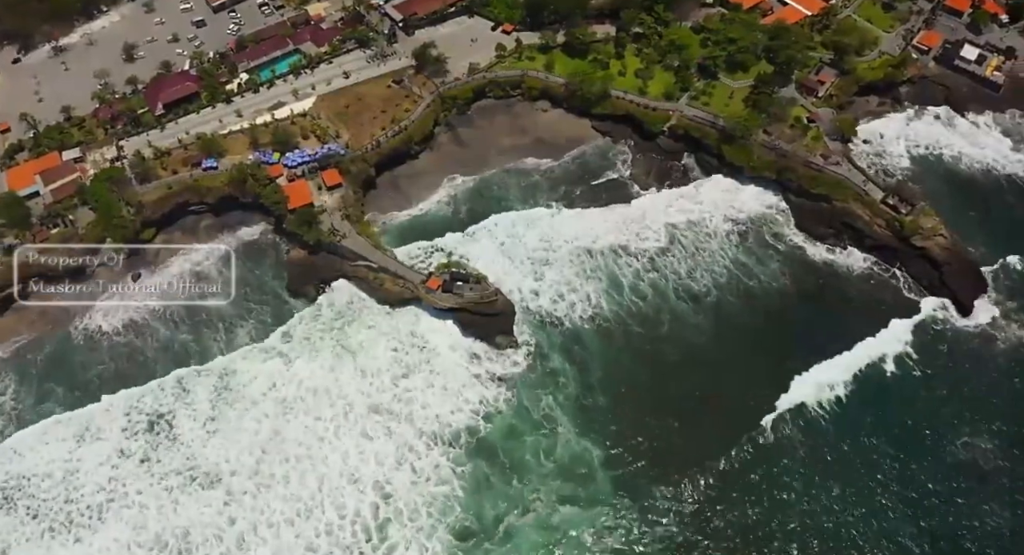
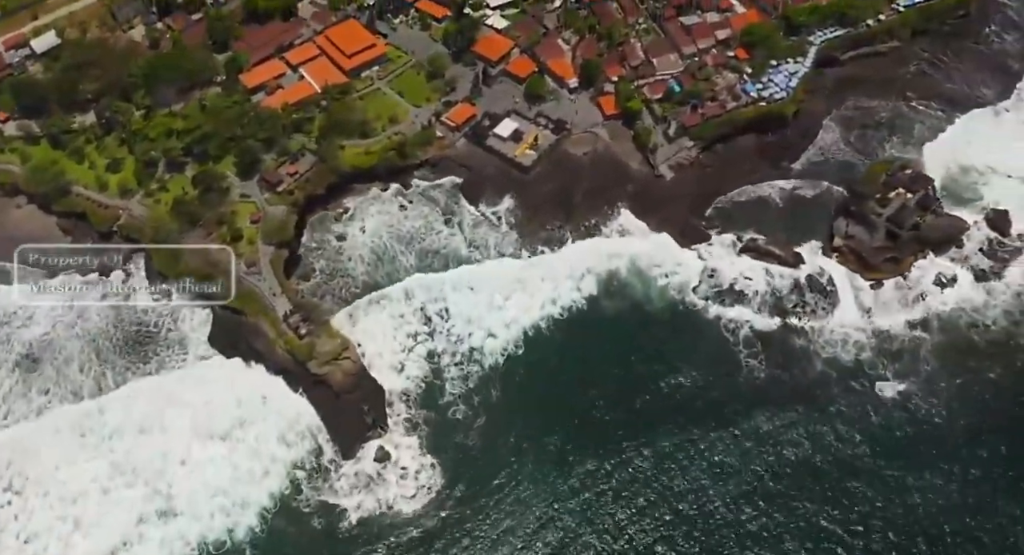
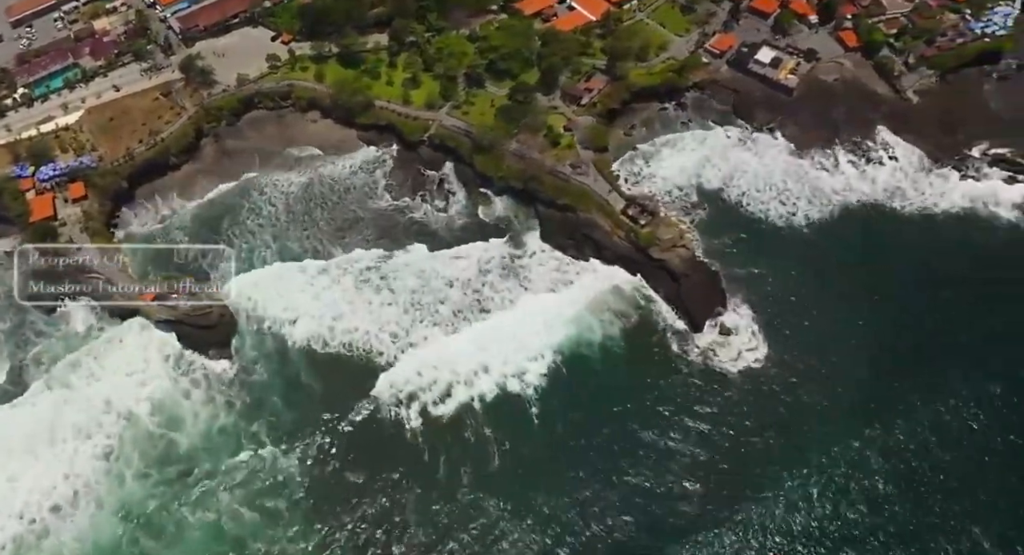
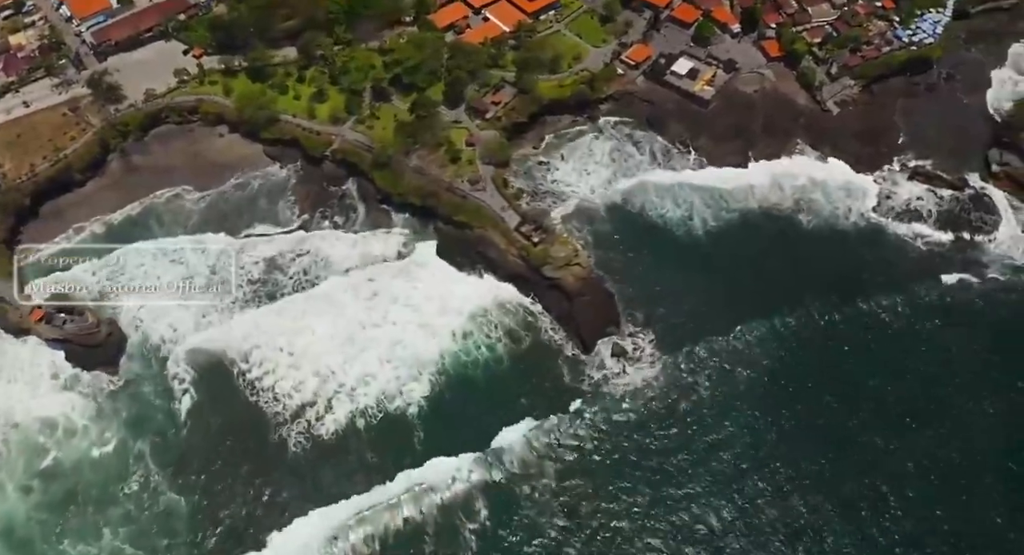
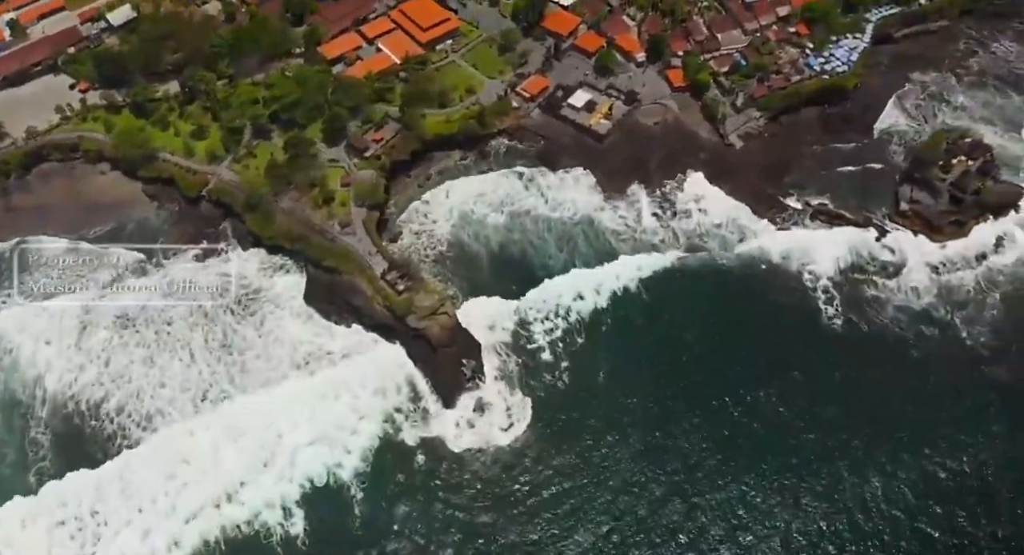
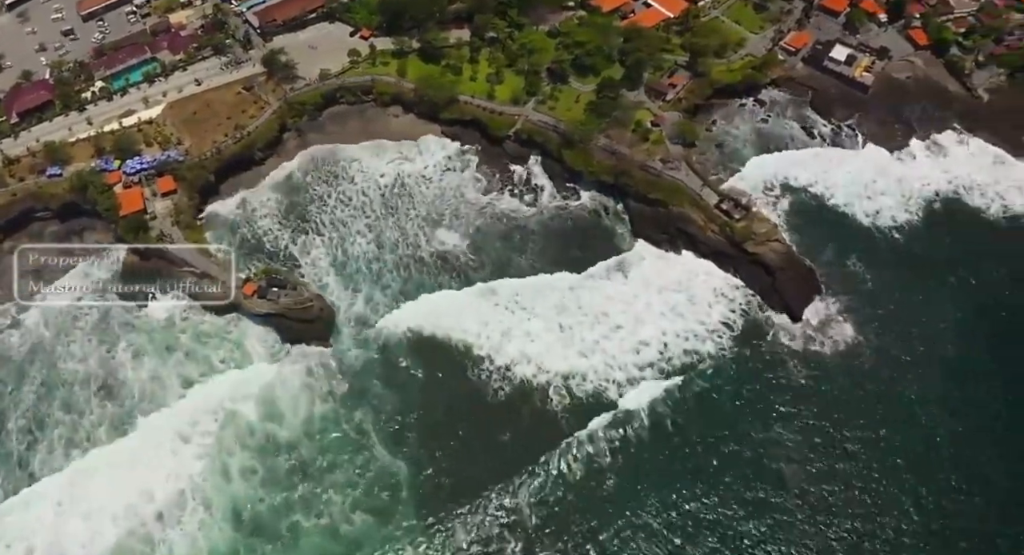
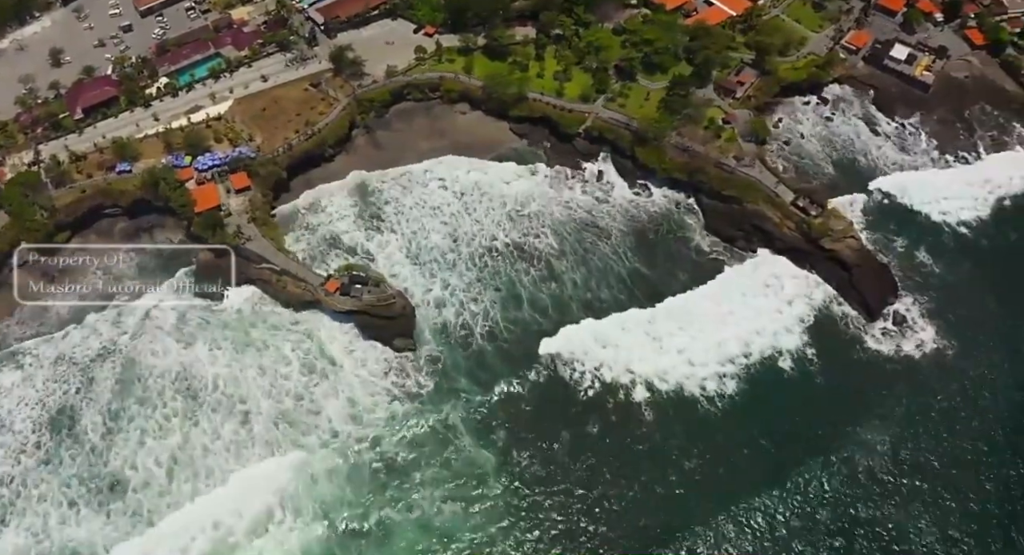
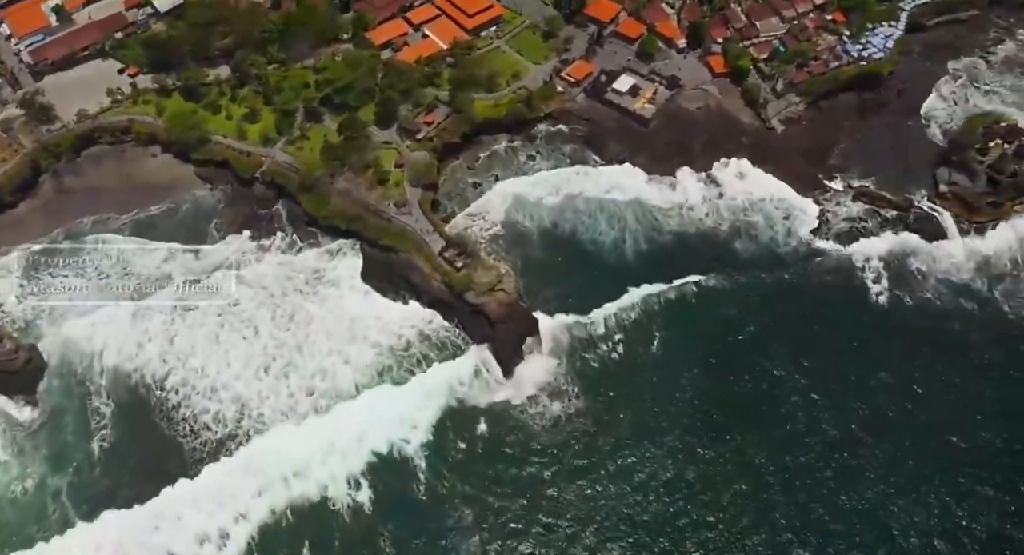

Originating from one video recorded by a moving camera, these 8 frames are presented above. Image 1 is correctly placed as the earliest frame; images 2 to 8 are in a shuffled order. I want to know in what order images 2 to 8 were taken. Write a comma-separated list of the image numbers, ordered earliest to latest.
7, 6, 3, 4, 8, 5, 2
